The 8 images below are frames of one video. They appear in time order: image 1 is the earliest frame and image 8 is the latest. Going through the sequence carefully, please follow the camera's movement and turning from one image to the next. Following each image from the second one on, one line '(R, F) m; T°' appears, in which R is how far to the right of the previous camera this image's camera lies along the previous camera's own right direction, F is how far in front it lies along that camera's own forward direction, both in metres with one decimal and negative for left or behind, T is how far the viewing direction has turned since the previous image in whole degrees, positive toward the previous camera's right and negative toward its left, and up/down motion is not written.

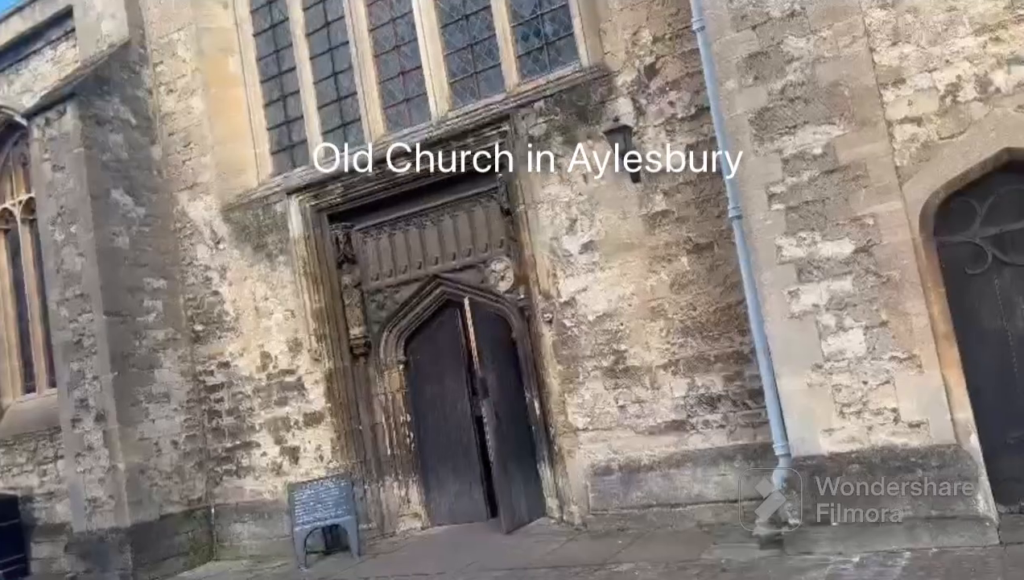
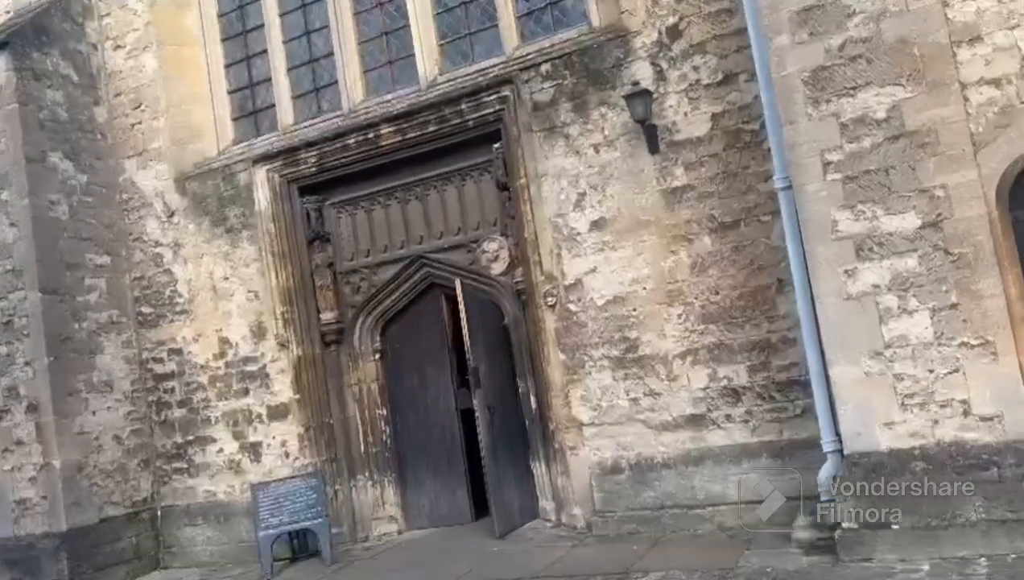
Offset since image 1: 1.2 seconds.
(-0.5, +0.7) m; +5°
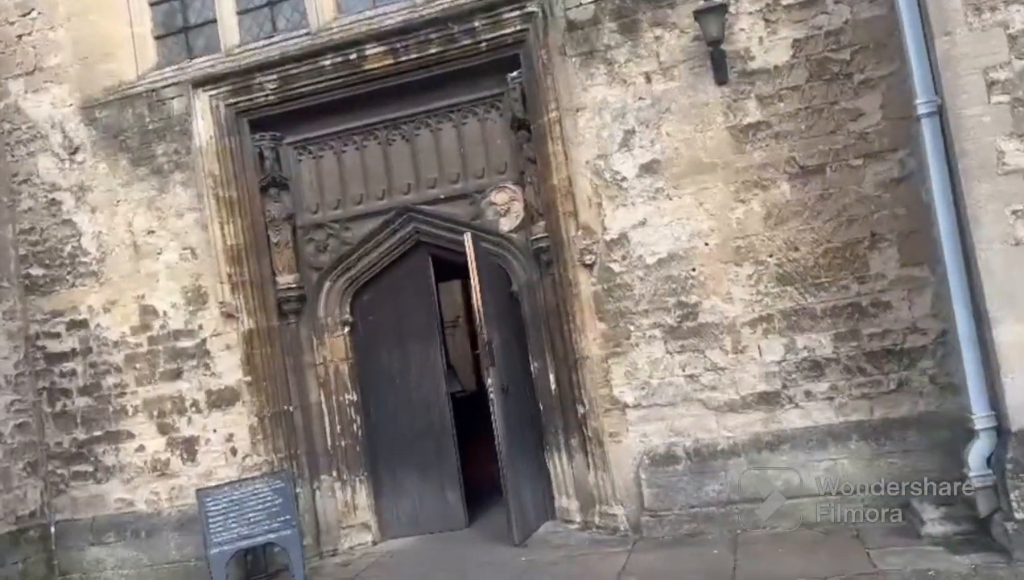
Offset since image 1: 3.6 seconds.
(-1.1, +1.2) m; +10°
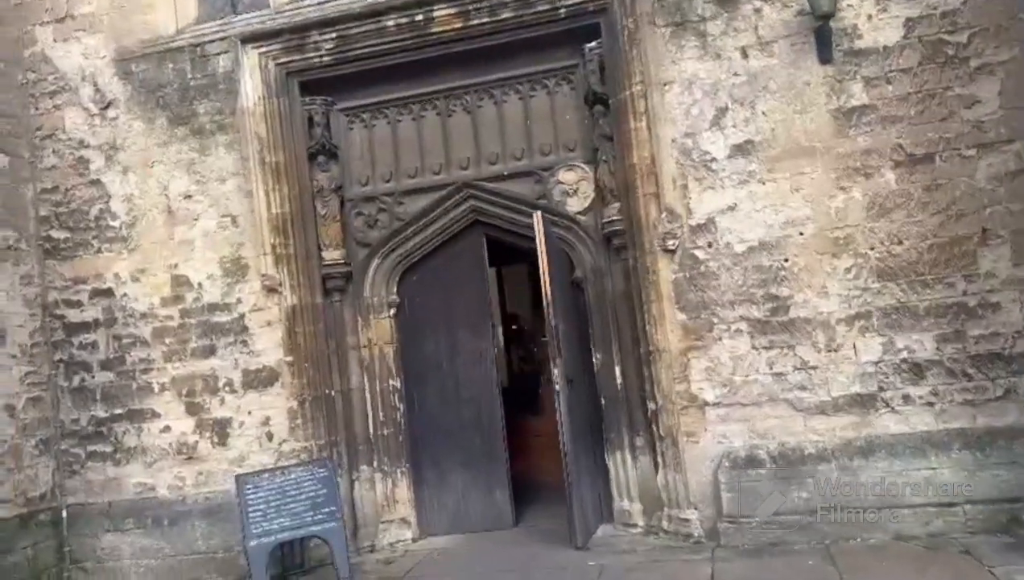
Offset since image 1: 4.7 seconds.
(-0.6, +0.4) m; +2°
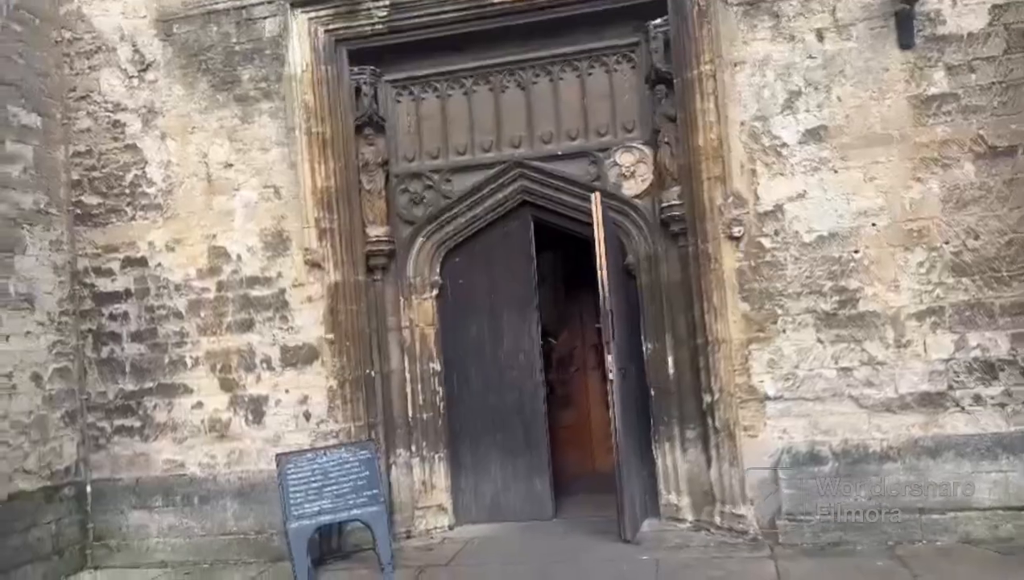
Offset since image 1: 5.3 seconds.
(-0.4, +0.2) m; +1°
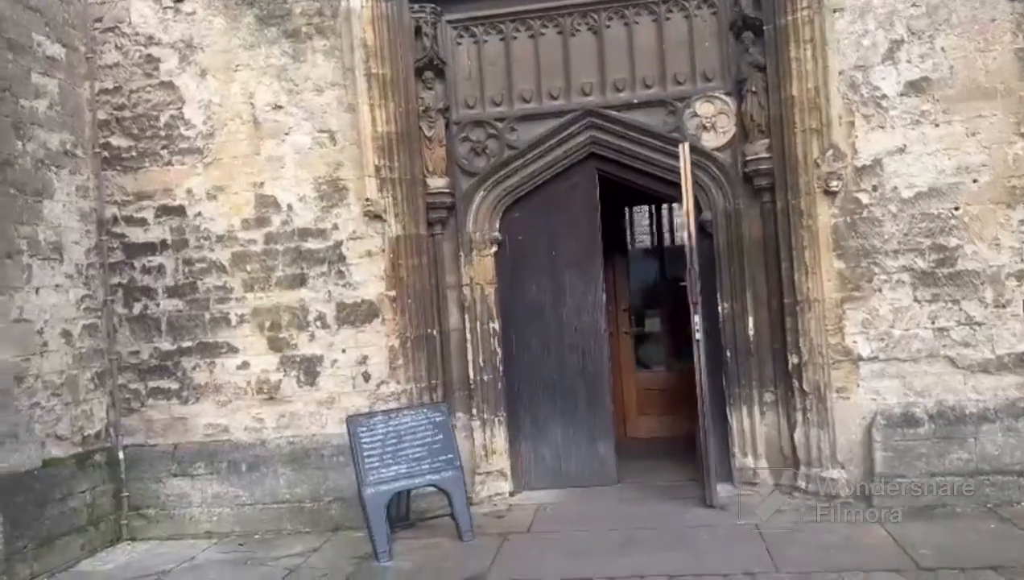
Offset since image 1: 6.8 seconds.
(-0.8, +0.3) m; +4°
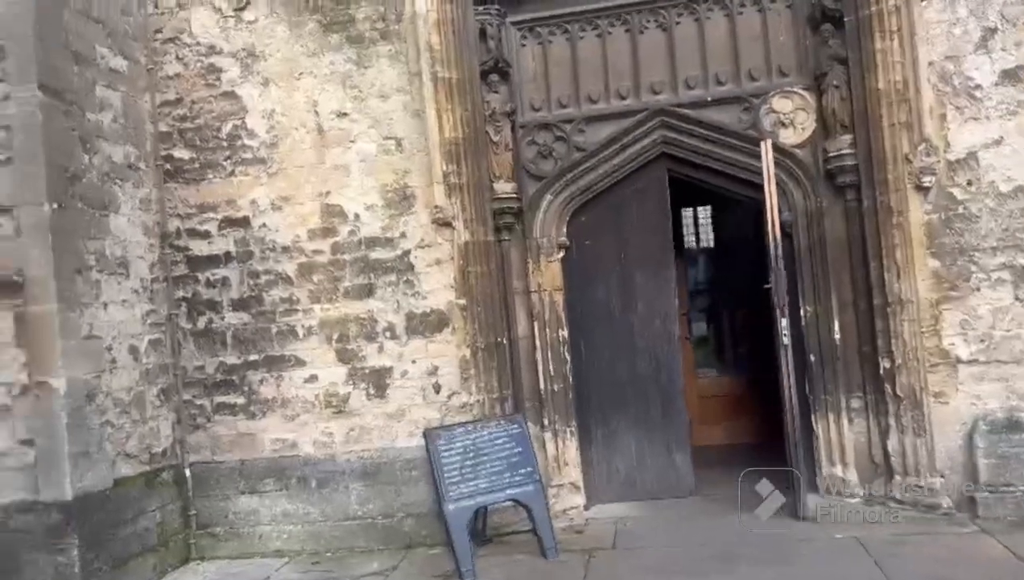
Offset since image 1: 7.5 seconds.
(-0.3, +0.1) m; -2°
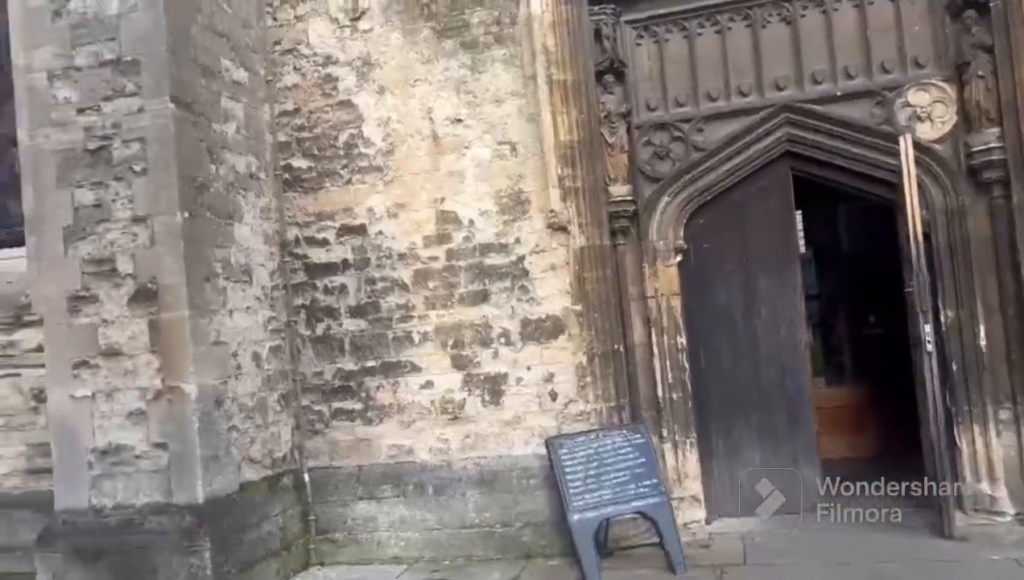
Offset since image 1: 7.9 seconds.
(-0.2, +0.1) m; -6°
